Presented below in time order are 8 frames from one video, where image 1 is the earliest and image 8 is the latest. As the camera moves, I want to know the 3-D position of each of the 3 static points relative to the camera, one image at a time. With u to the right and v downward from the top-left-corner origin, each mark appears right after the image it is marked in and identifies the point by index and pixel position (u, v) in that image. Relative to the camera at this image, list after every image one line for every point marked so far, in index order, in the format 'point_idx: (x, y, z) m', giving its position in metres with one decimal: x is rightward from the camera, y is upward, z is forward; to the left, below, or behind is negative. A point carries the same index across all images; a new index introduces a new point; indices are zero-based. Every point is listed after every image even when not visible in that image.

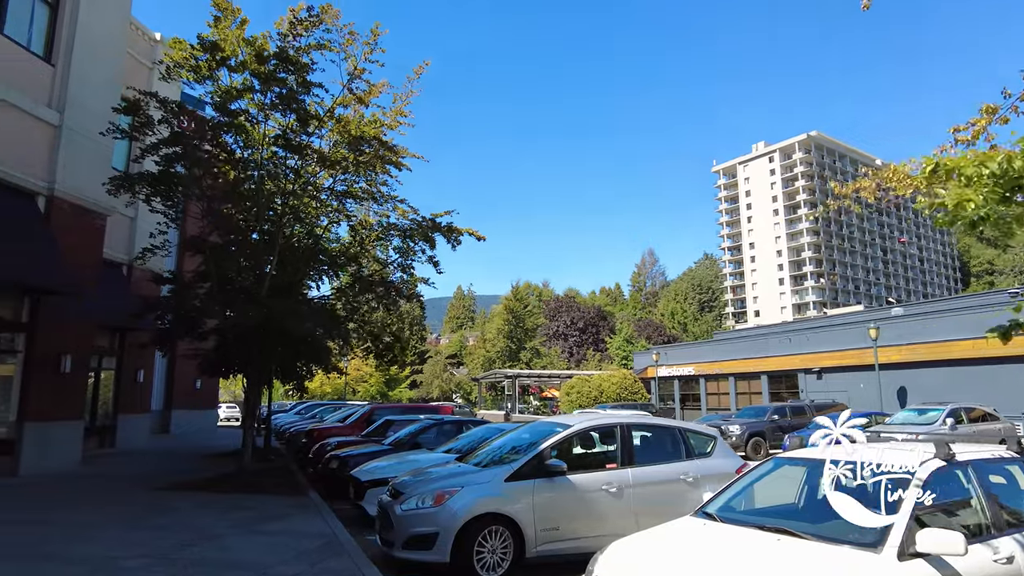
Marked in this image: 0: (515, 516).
0: (0.0, -2.2, +6.4) m
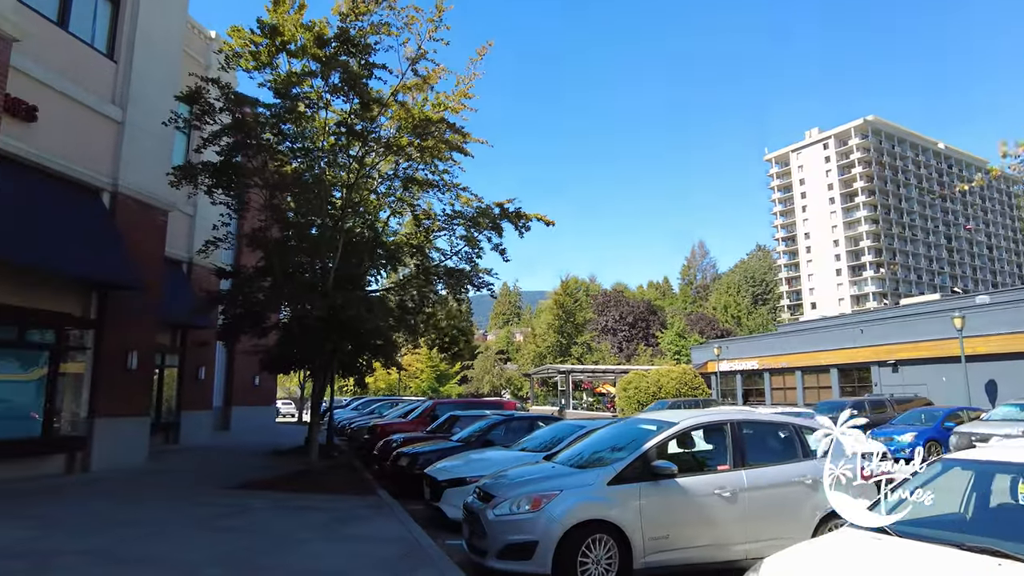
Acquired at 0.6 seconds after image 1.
0: (+0.9, -2.0, +5.8) m
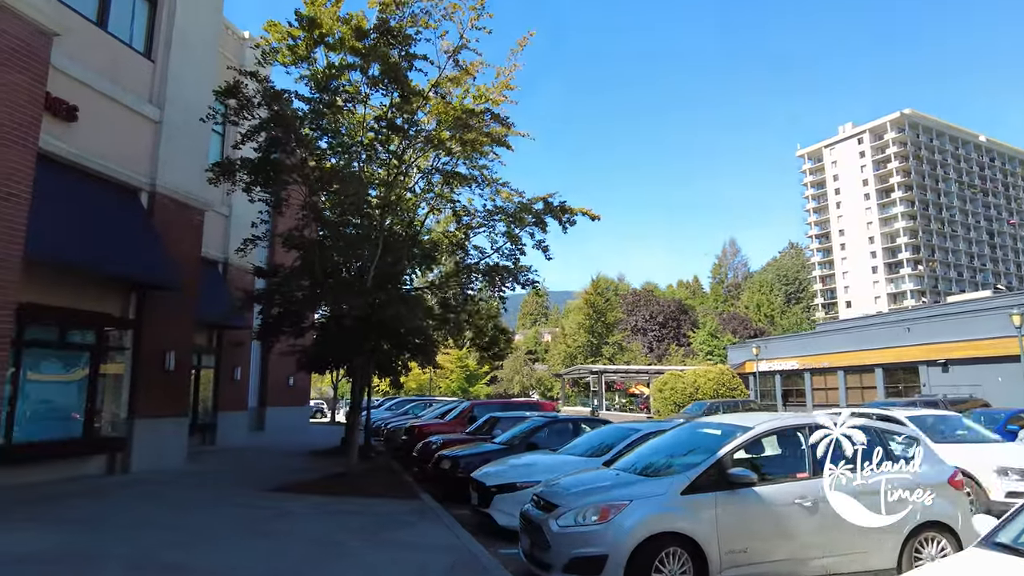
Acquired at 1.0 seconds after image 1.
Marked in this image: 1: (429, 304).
0: (+1.5, -2.0, +5.4) m
1: (-1.5, -0.2, +12.3) m
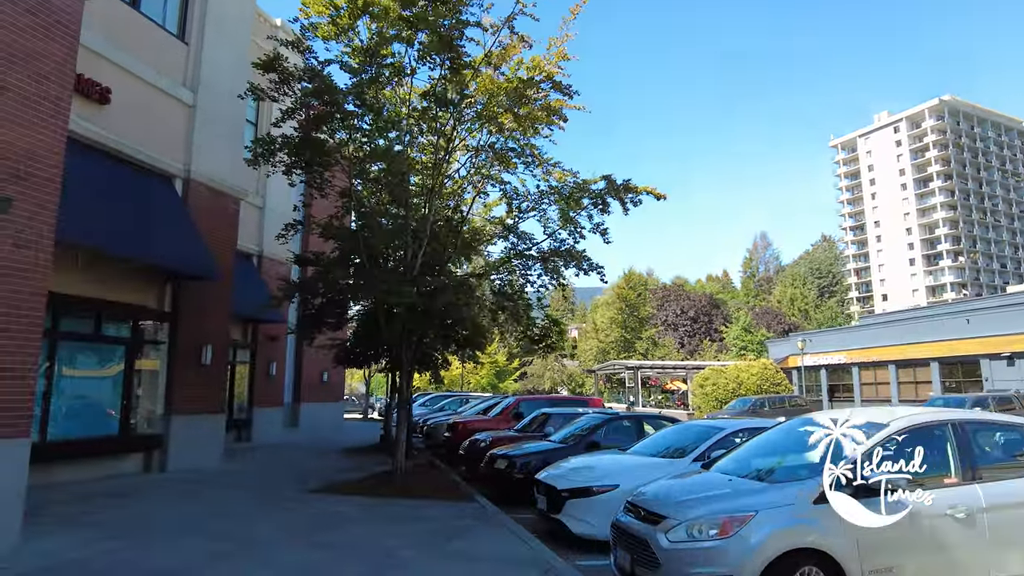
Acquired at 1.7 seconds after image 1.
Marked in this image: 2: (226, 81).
0: (+2.2, -1.8, +4.5) m
1: (-0.6, 0.0, +11.6) m
2: (-6.2, +4.5, +14.5) m
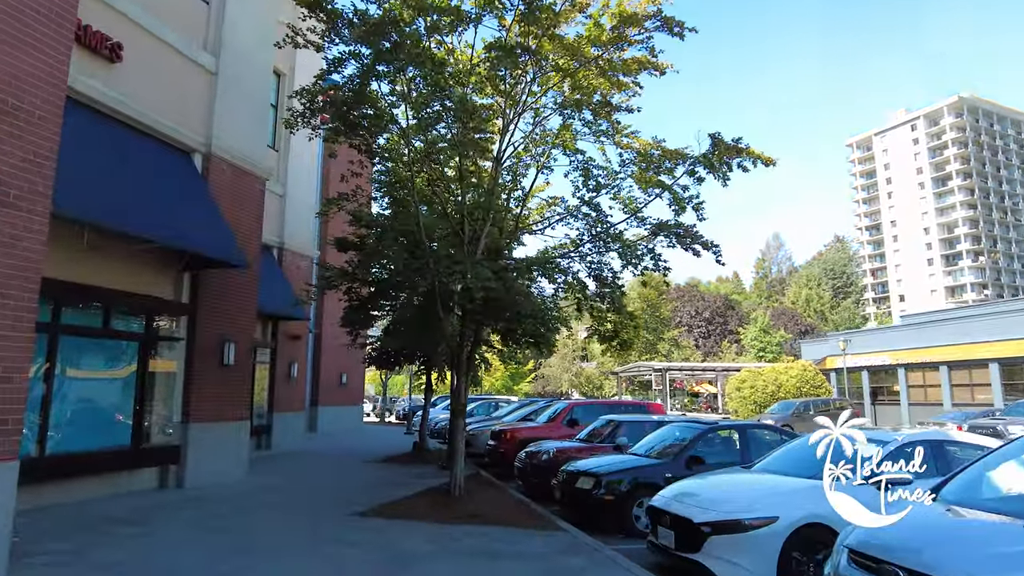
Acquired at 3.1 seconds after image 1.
0: (+3.2, -1.6, +2.9) m
1: (+0.5, +0.2, +10.0) m
2: (-5.1, +4.7, +13.0) m
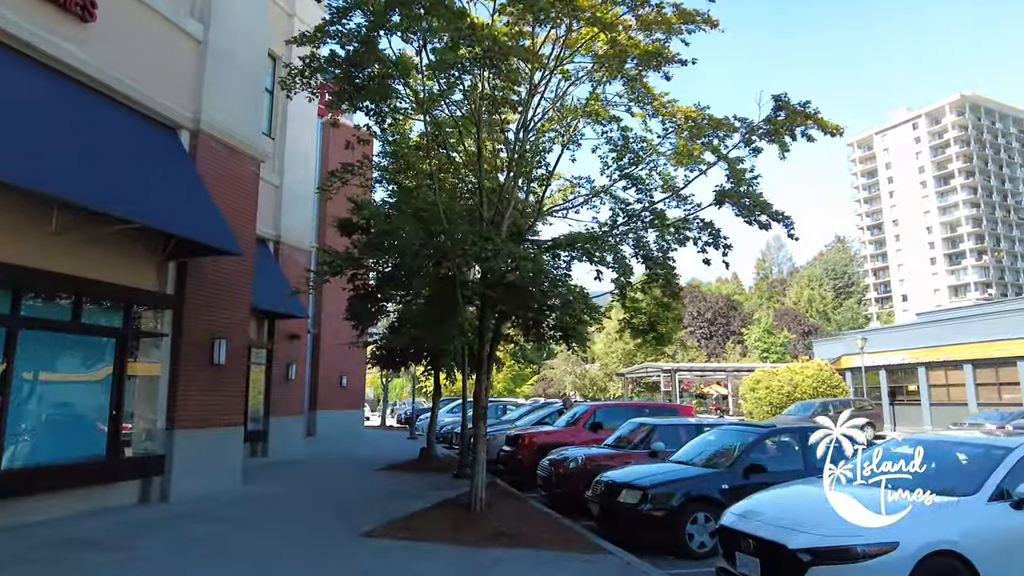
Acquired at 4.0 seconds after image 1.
0: (+3.6, -1.4, +1.8) m
1: (+0.9, +0.4, +8.9) m
2: (-4.8, +4.8, +11.9) m
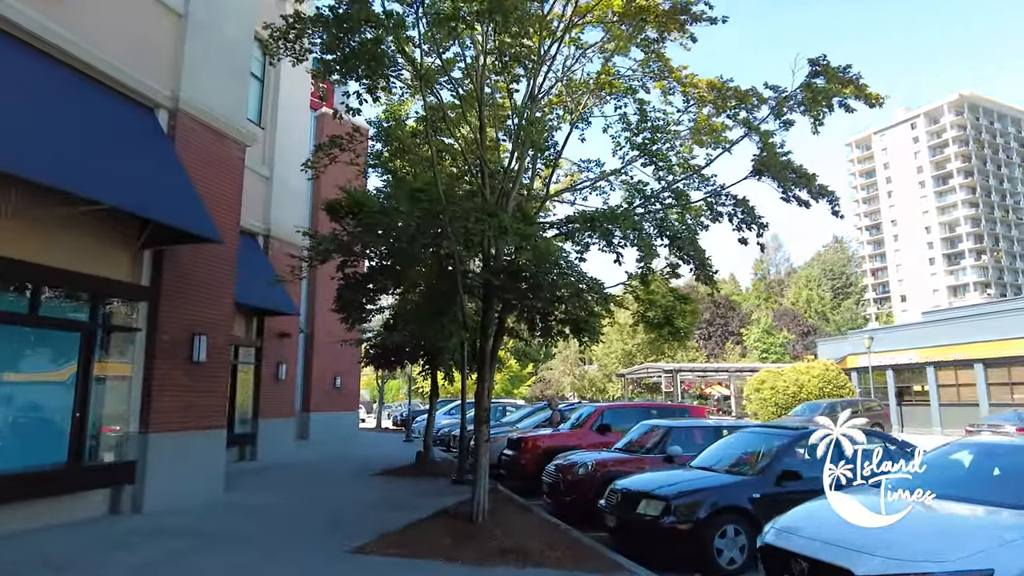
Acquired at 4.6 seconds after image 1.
0: (+3.7, -1.2, +1.0) m
1: (+0.9, +0.5, +8.1) m
2: (-4.8, +4.9, +11.1) m
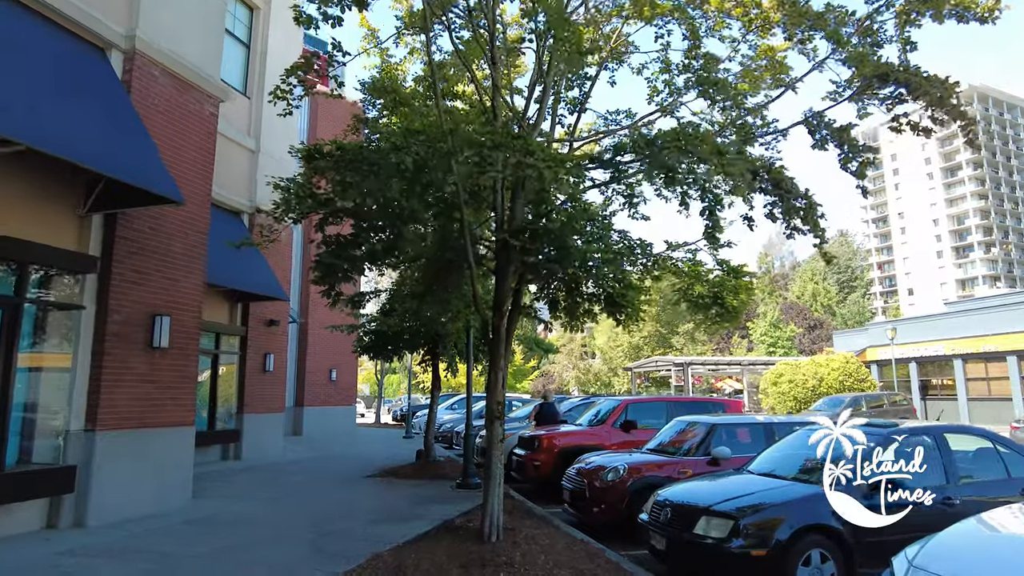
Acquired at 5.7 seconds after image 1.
0: (+3.9, -0.9, -0.4) m
1: (+1.1, +0.8, +6.7) m
2: (-4.6, +5.3, +9.6) m
